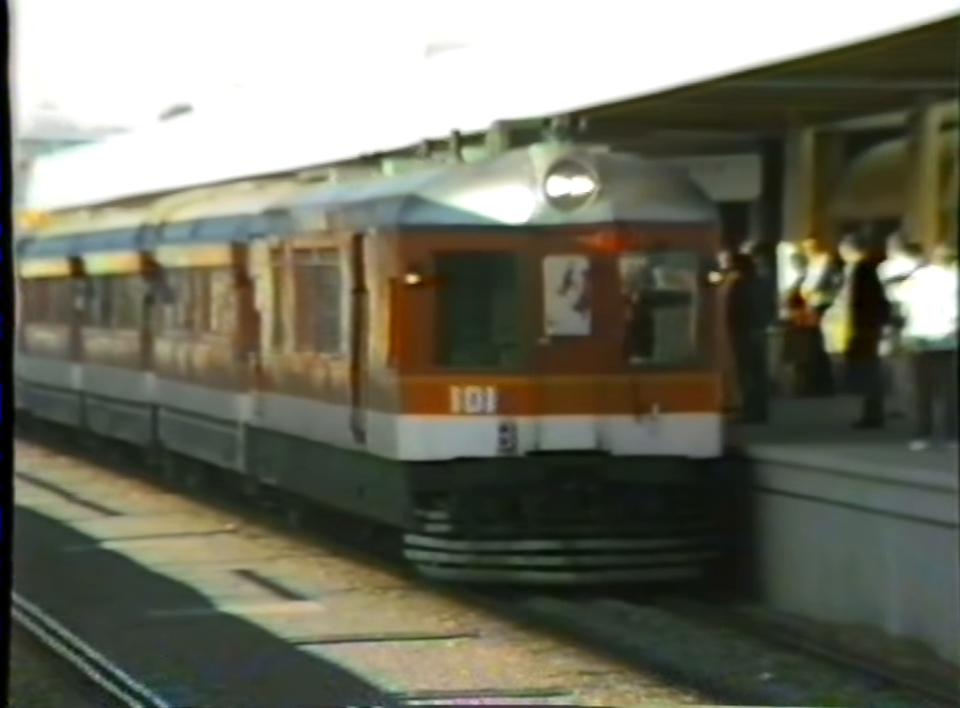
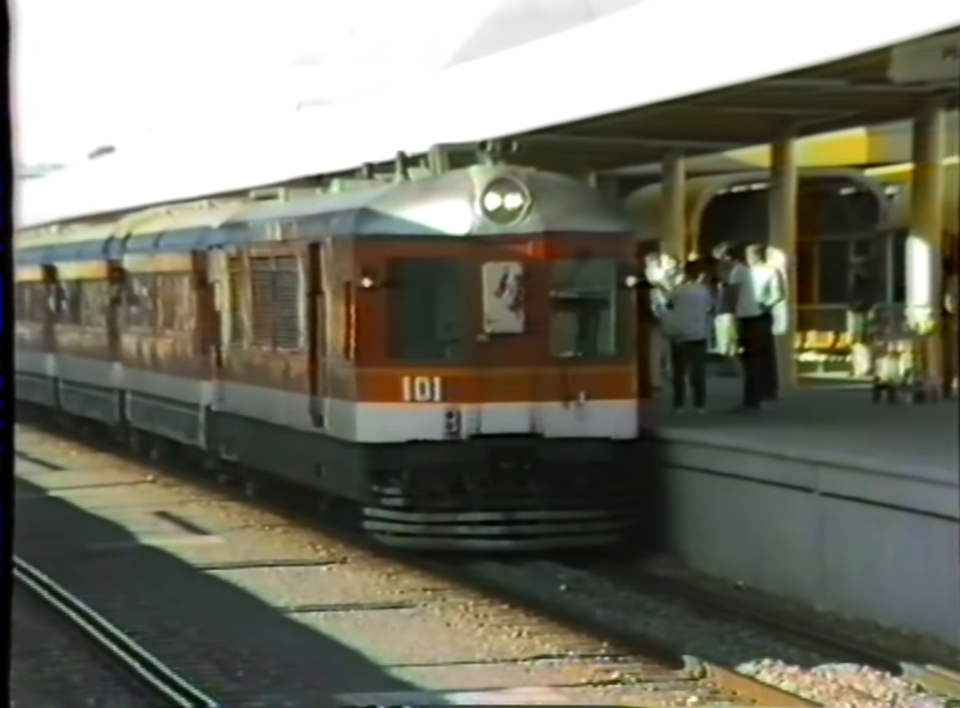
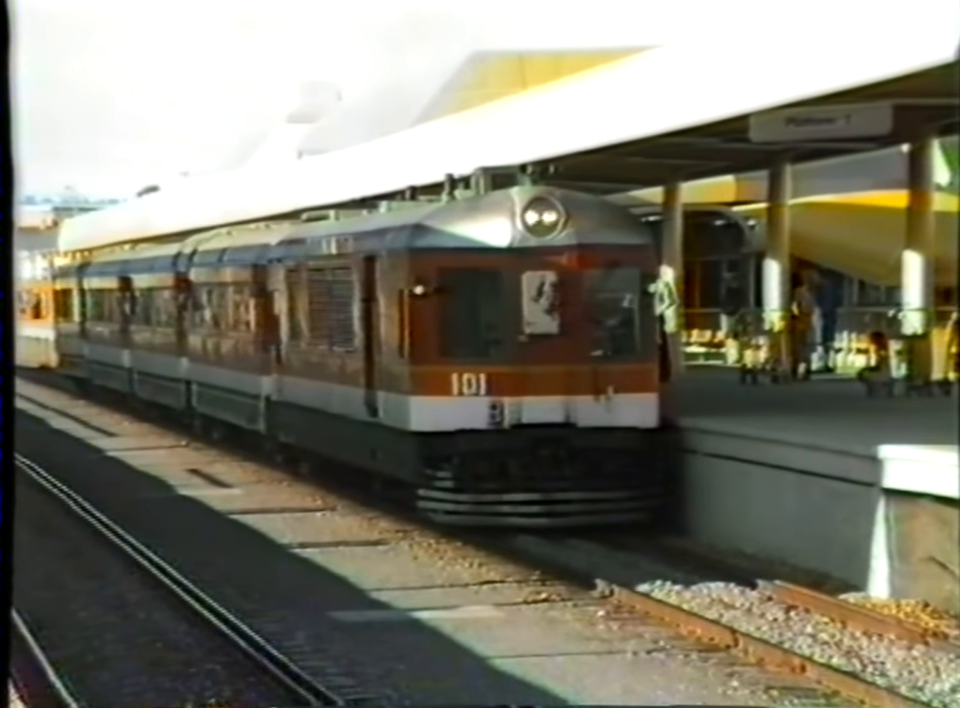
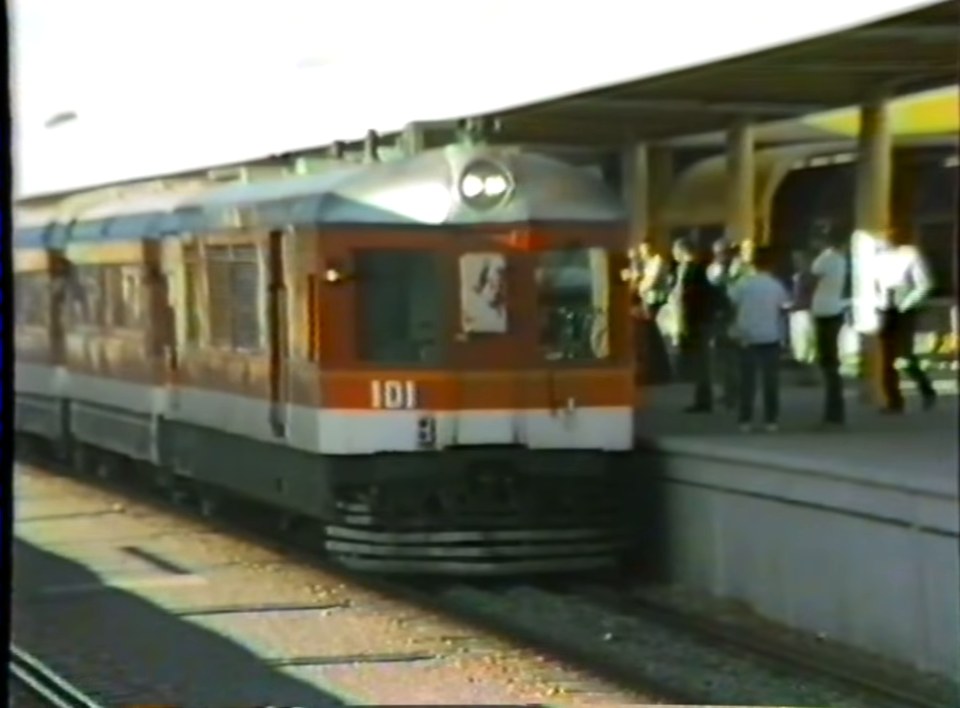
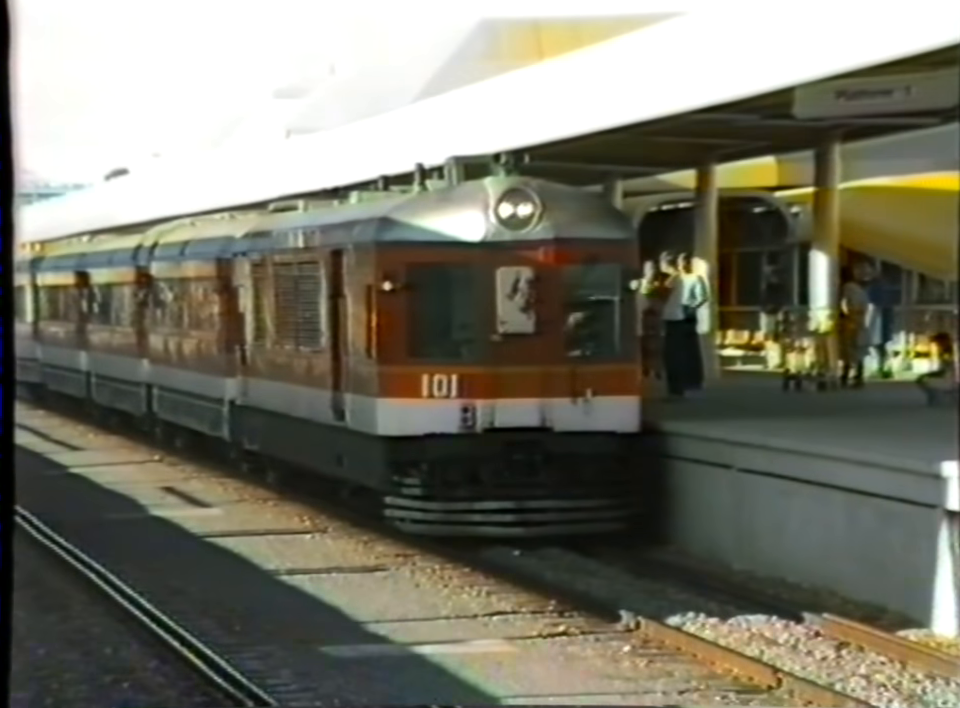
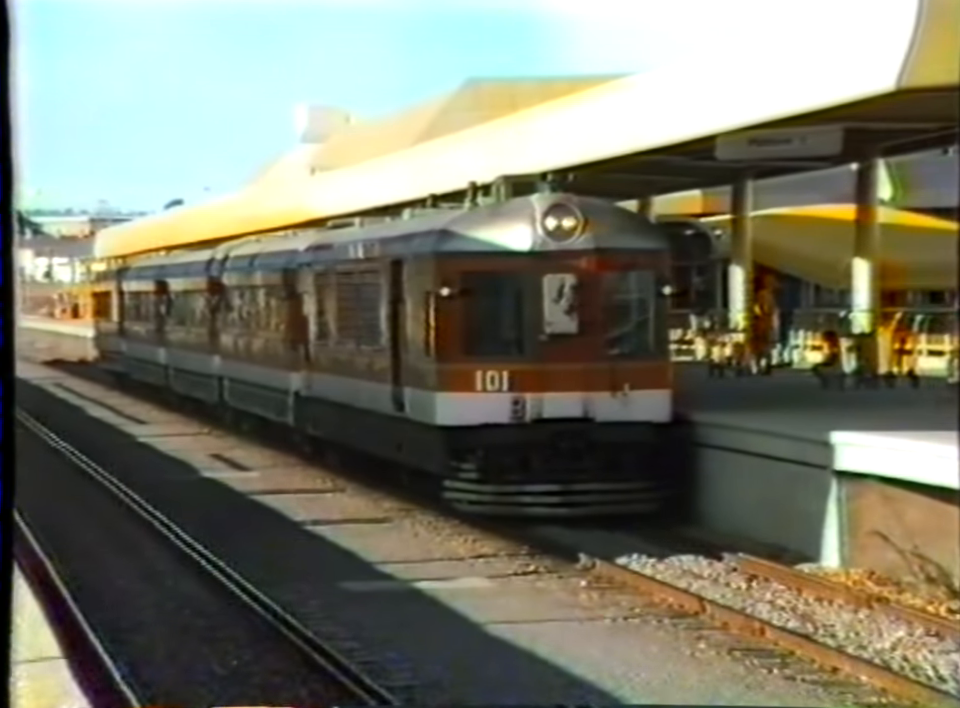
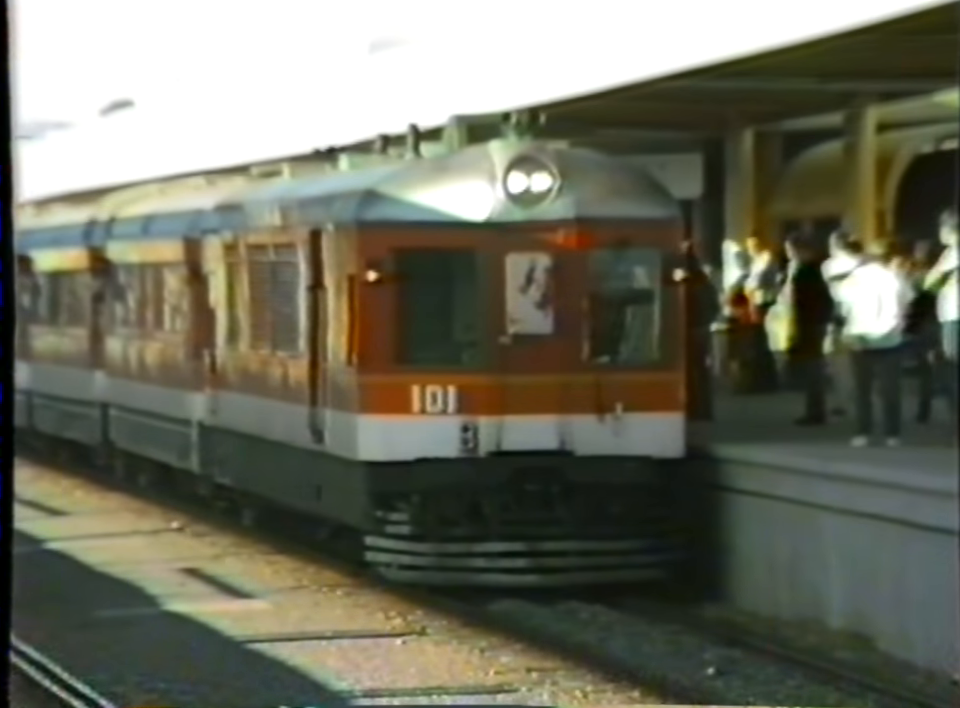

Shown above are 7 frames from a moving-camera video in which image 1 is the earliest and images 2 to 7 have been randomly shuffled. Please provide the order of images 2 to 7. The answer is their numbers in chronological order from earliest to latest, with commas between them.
7, 4, 2, 5, 3, 6
